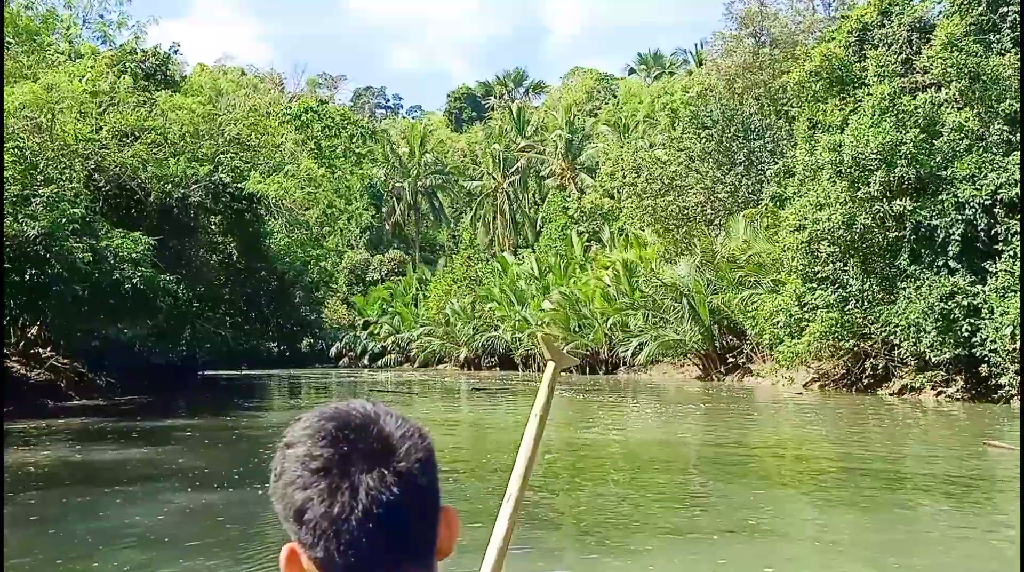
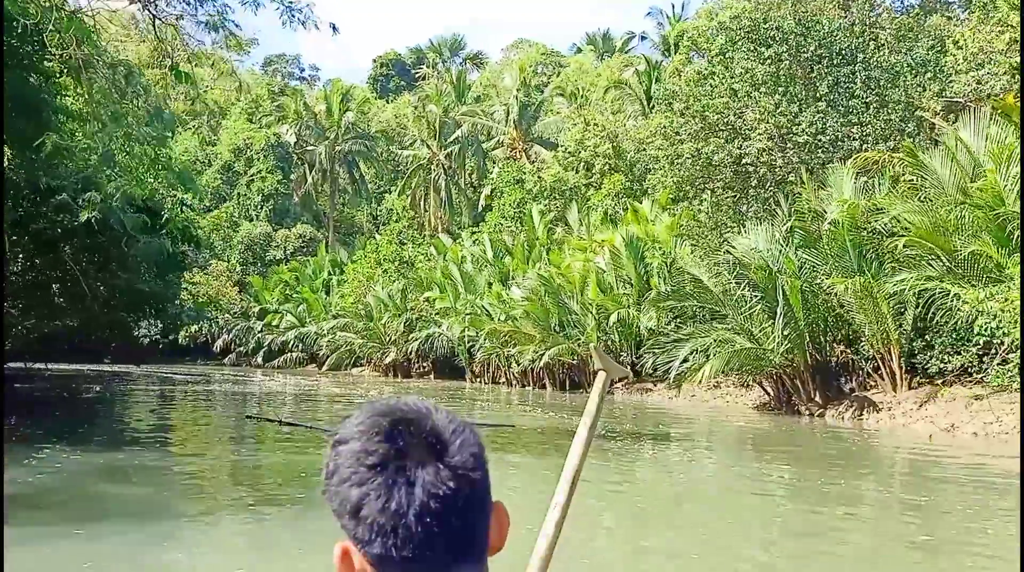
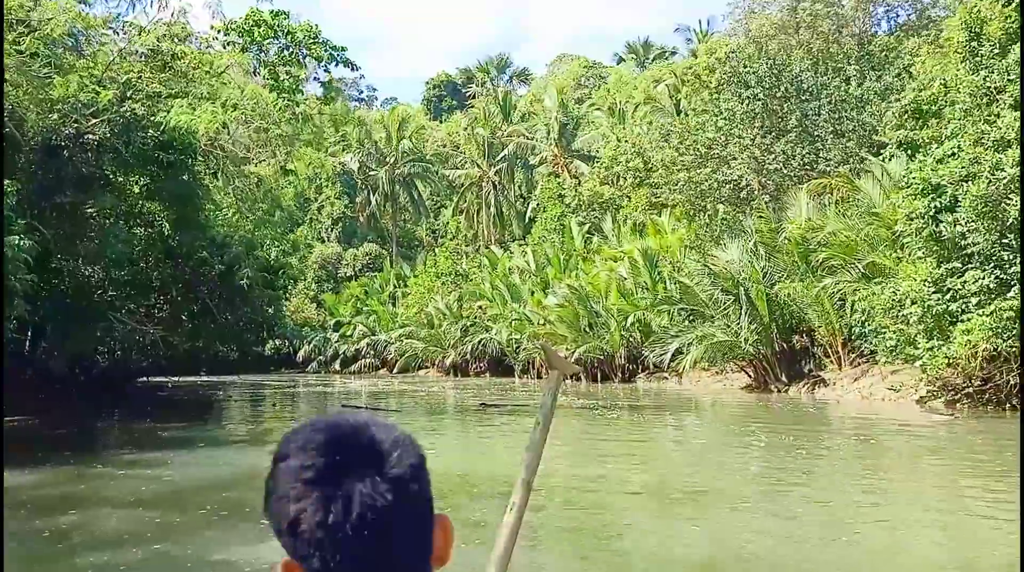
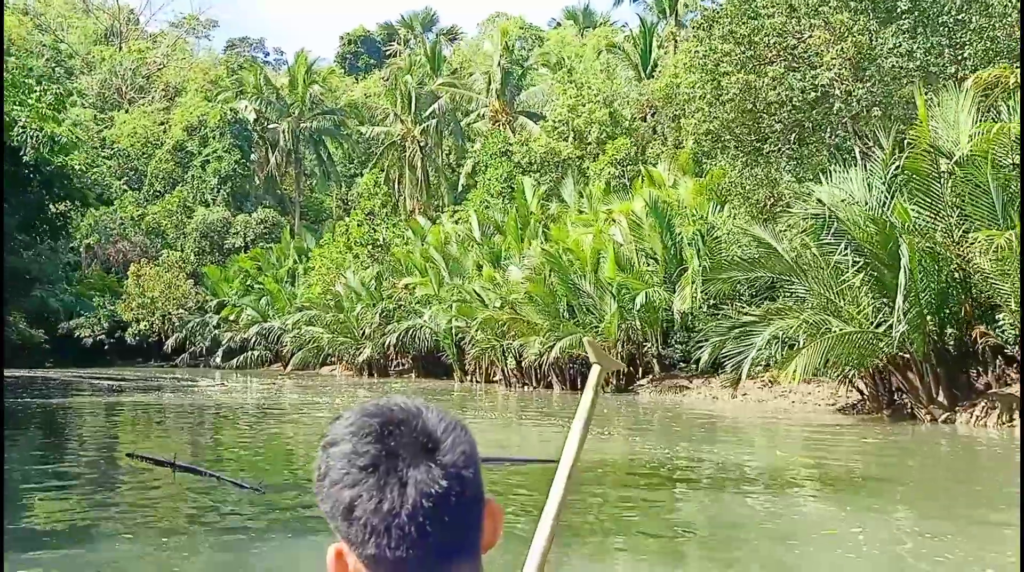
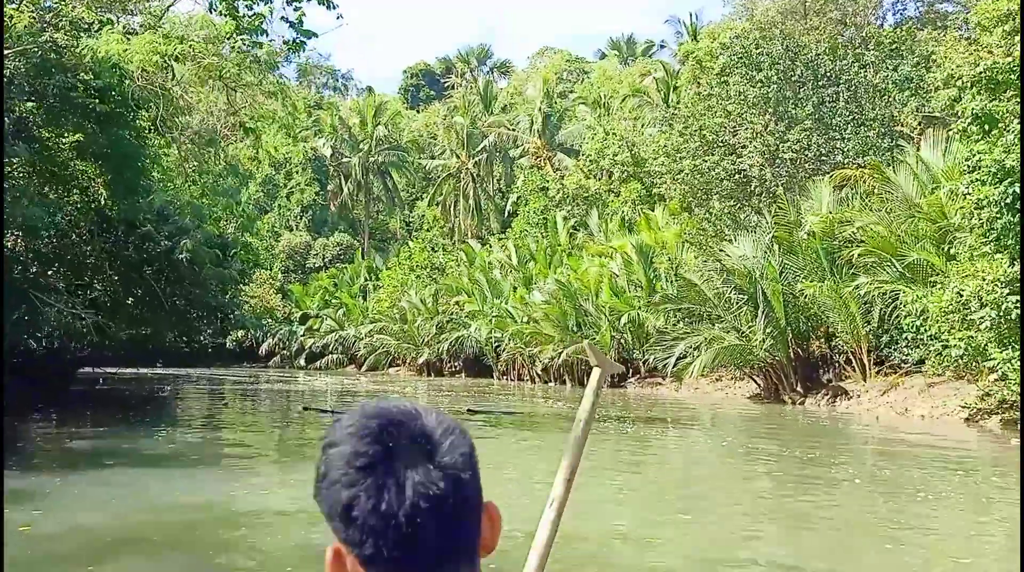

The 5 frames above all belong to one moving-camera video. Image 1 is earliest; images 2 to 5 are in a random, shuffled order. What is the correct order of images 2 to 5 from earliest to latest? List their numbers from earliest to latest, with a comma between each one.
3, 5, 2, 4
